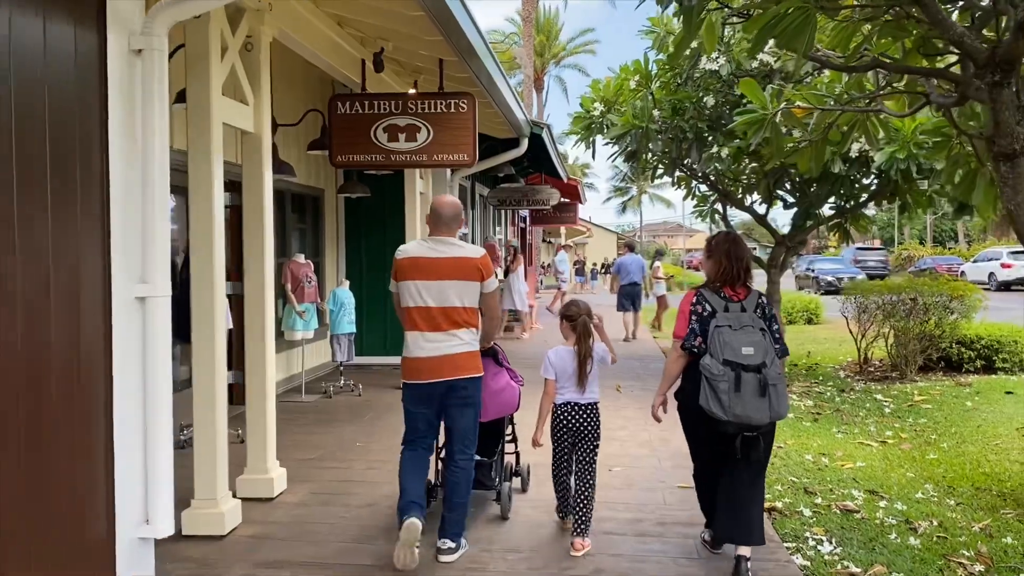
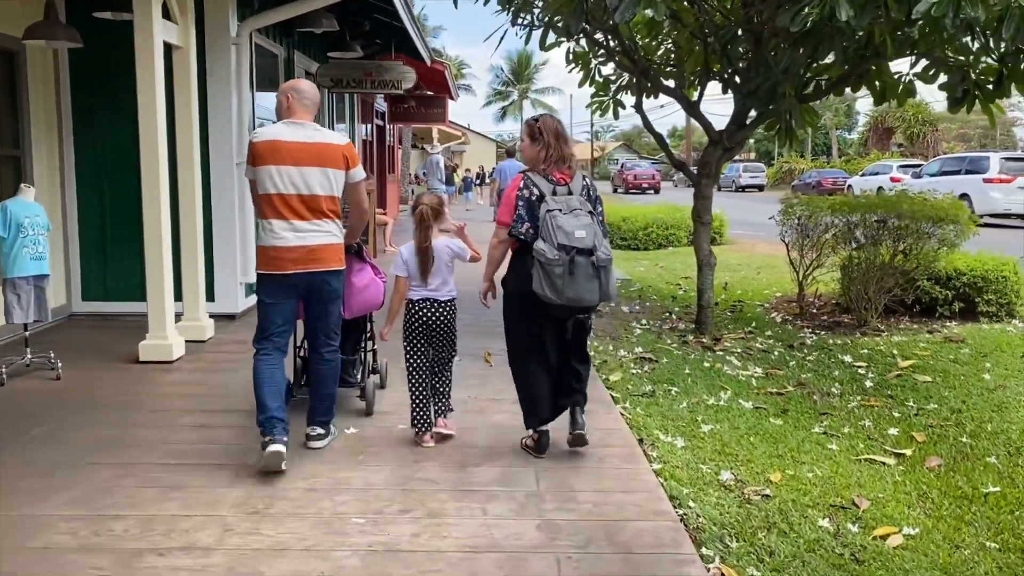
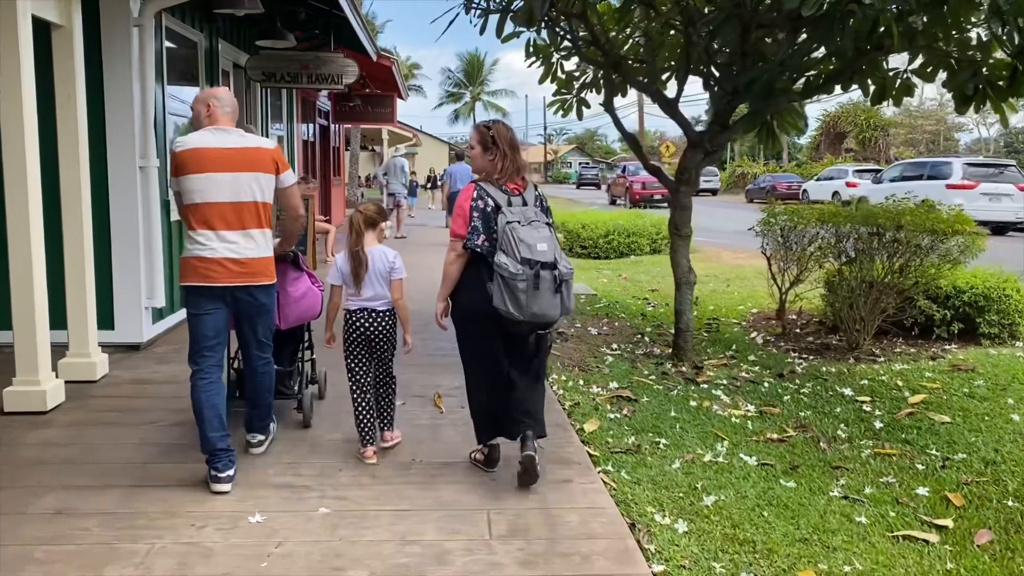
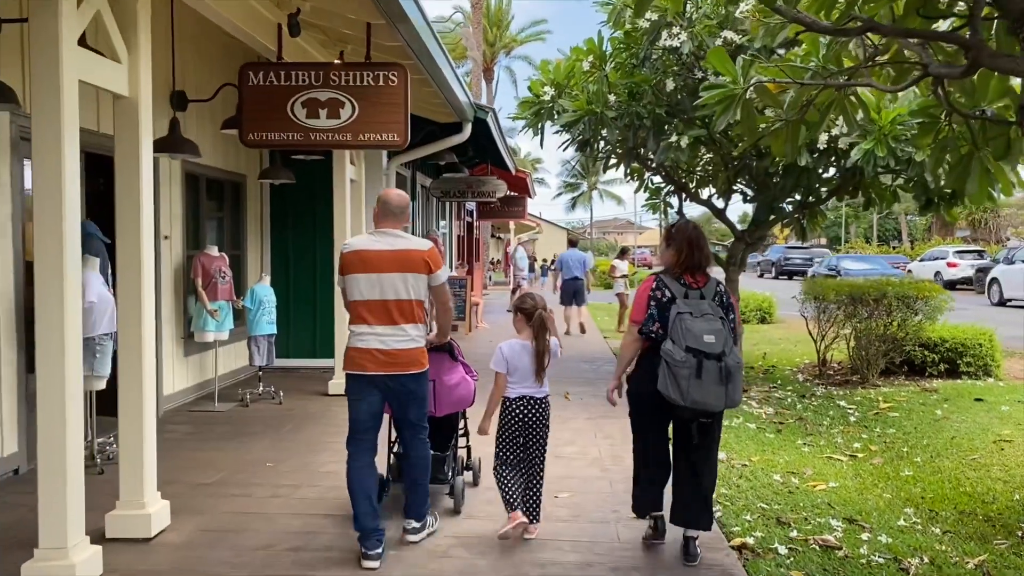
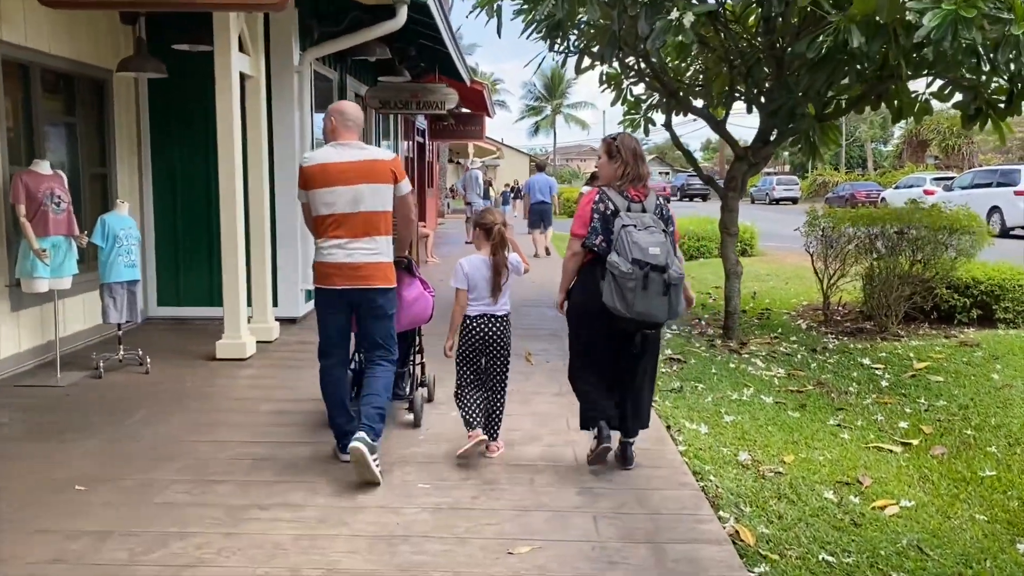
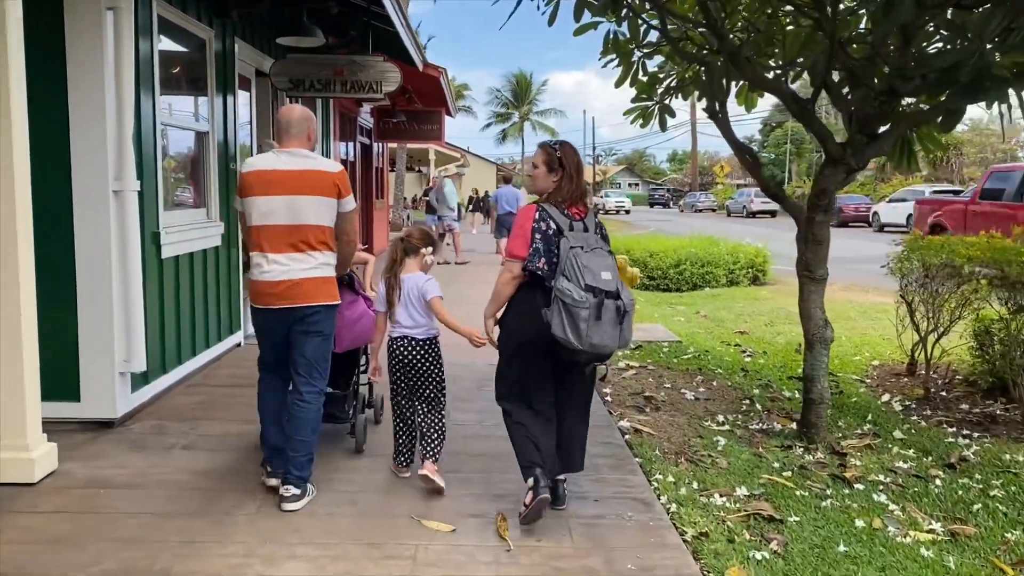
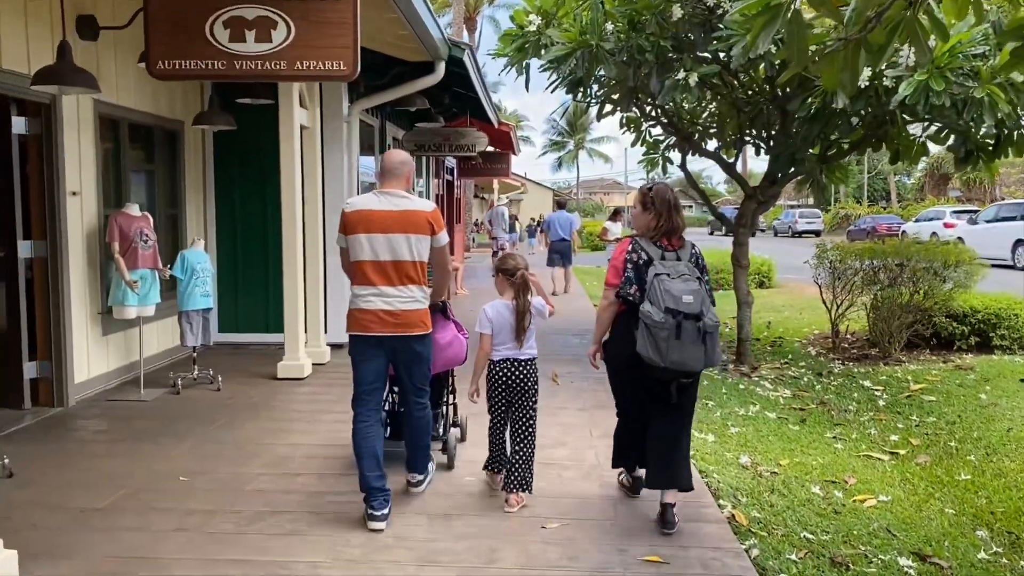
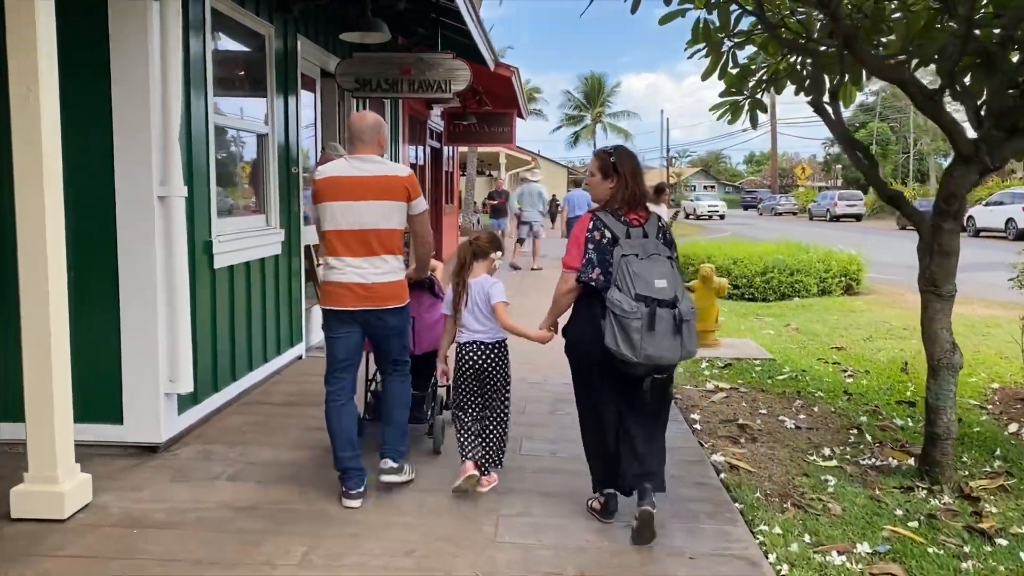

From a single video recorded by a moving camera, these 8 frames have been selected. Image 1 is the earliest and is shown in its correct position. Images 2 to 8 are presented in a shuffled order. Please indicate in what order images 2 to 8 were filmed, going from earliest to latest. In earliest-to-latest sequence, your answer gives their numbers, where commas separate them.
4, 7, 5, 2, 3, 6, 8
